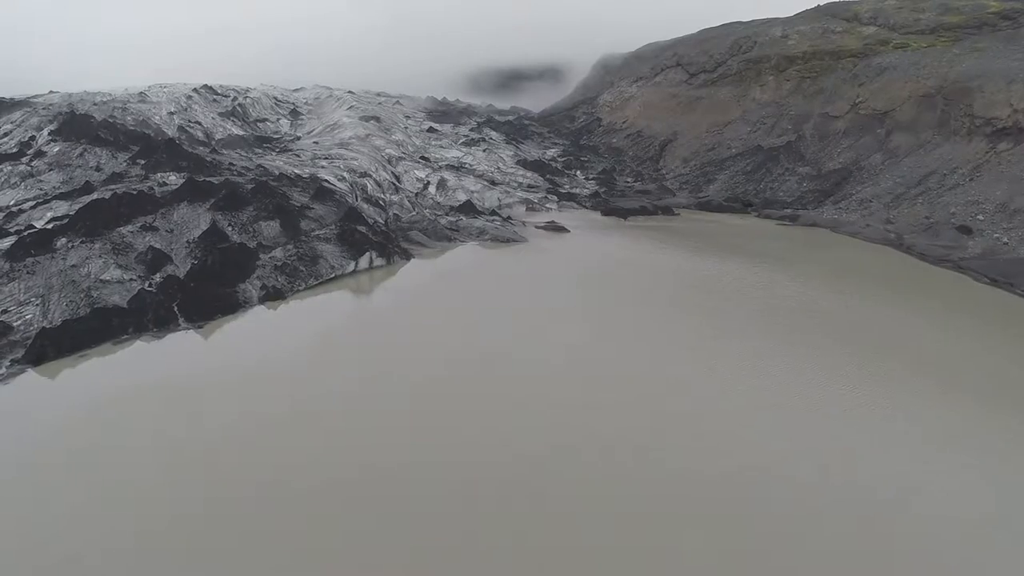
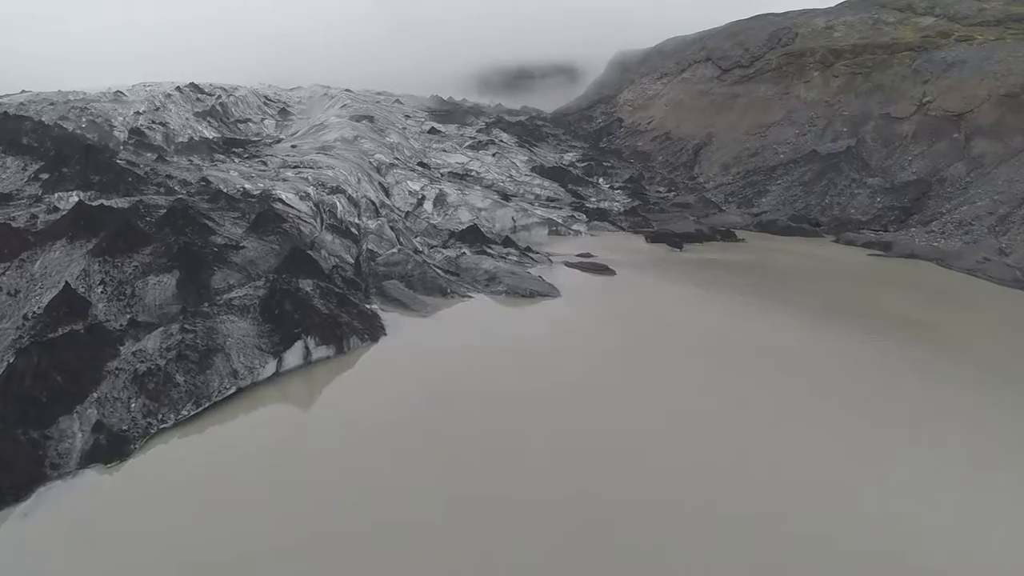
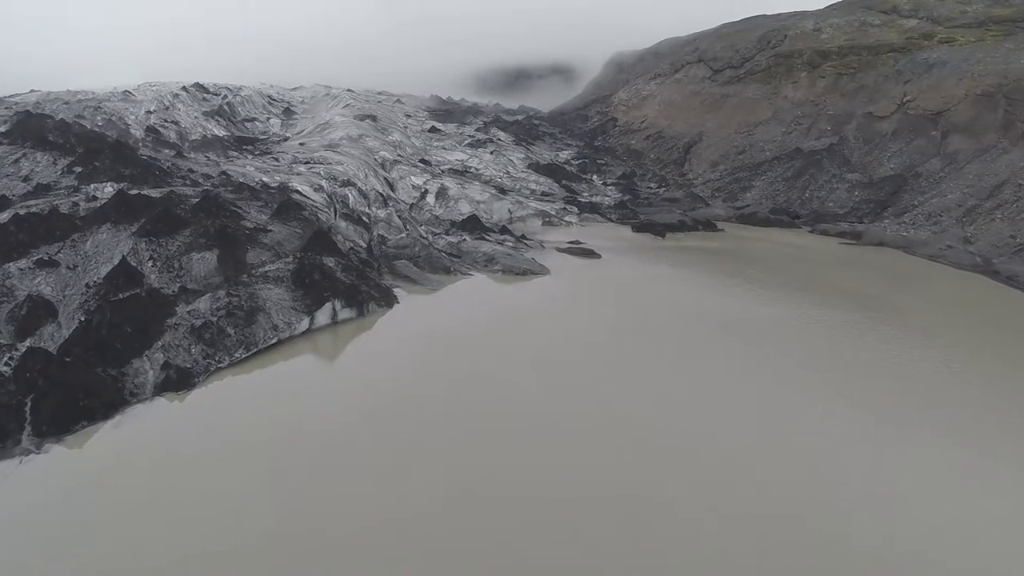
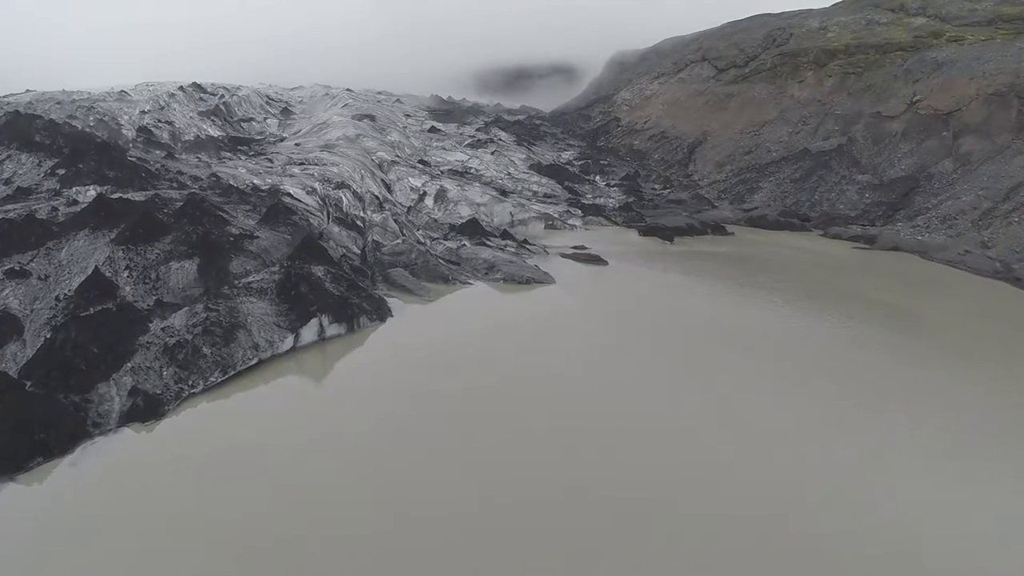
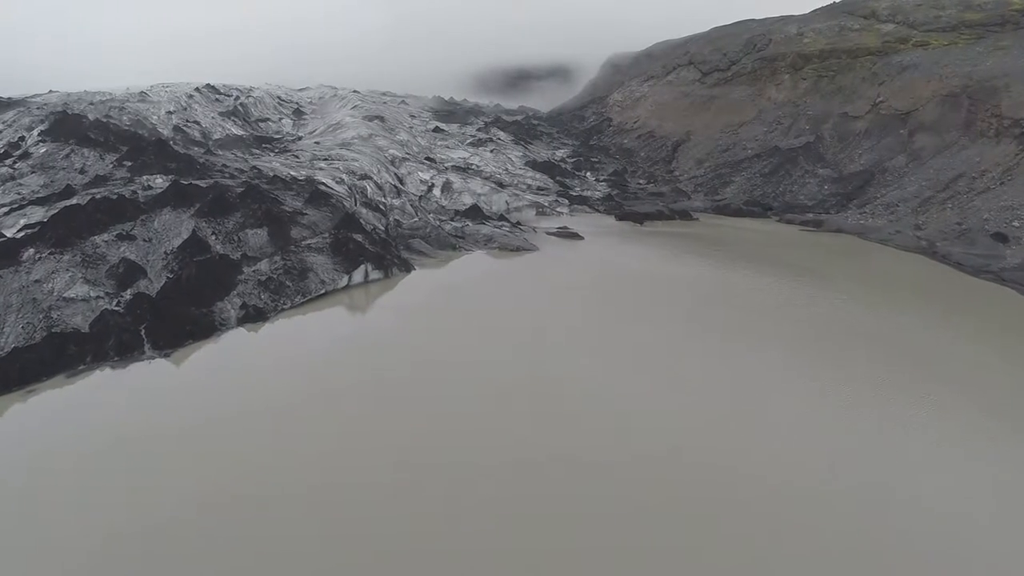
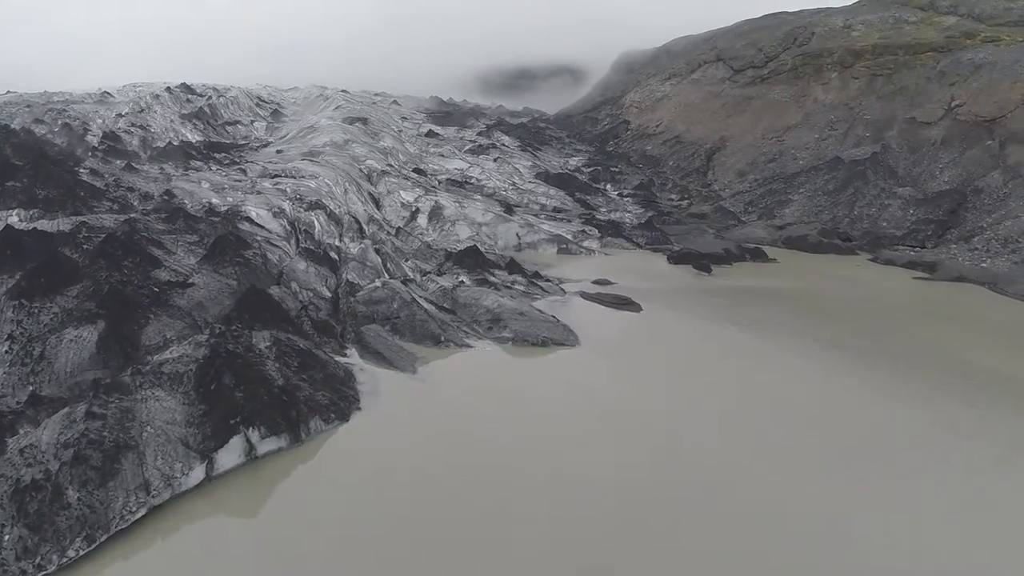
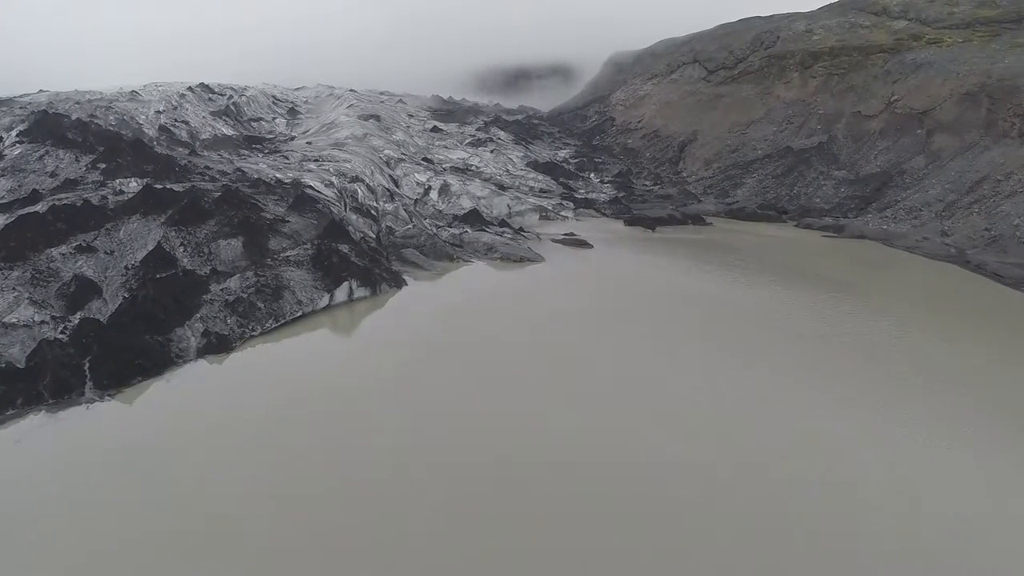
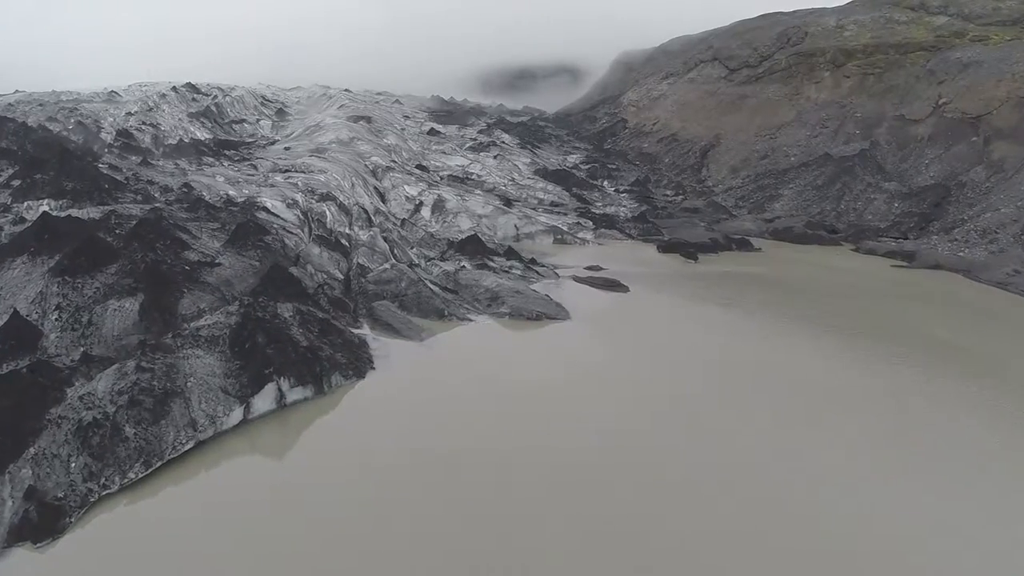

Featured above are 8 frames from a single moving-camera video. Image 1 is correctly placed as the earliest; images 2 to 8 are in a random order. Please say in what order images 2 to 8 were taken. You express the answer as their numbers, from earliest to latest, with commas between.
5, 7, 3, 4, 2, 8, 6
